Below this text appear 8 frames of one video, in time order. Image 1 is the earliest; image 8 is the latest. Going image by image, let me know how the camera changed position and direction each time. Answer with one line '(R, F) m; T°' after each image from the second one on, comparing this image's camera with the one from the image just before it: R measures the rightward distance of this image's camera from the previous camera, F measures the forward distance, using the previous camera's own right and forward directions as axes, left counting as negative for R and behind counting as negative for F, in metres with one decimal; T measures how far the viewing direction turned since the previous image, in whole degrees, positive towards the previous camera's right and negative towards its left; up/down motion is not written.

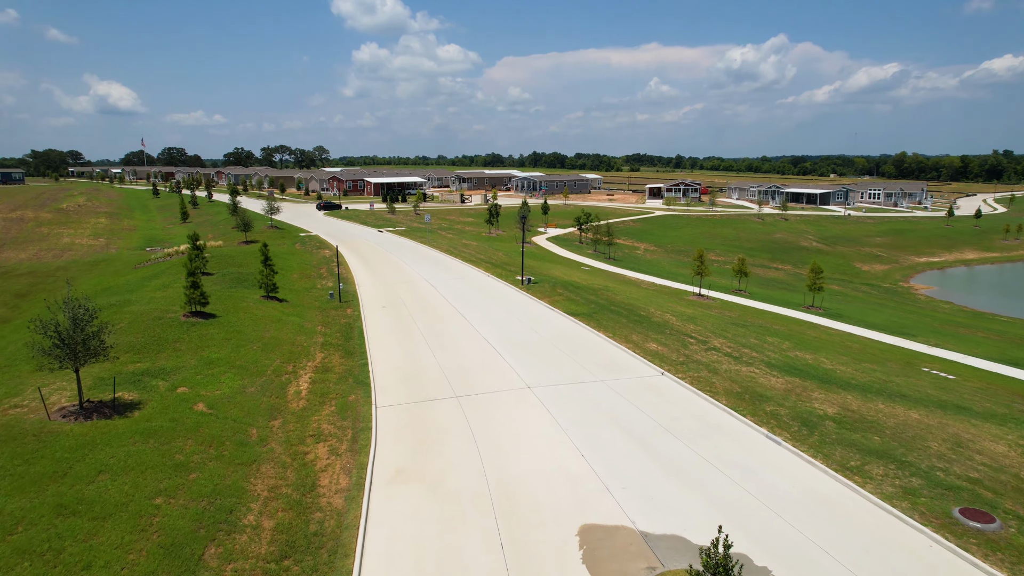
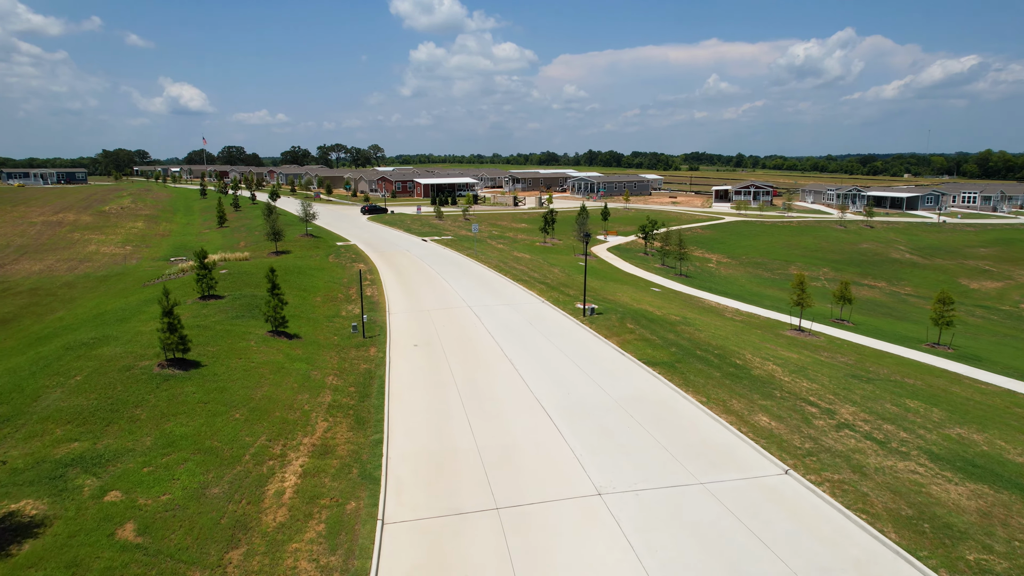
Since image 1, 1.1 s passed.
(-0.3, +4.9) m; -4°
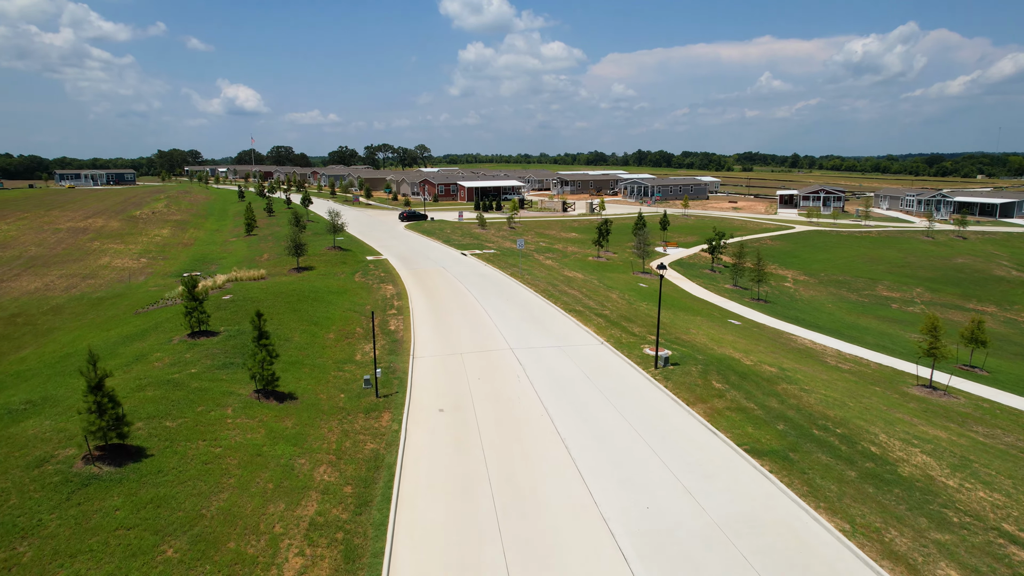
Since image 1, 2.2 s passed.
(-0.2, +4.9) m; -4°
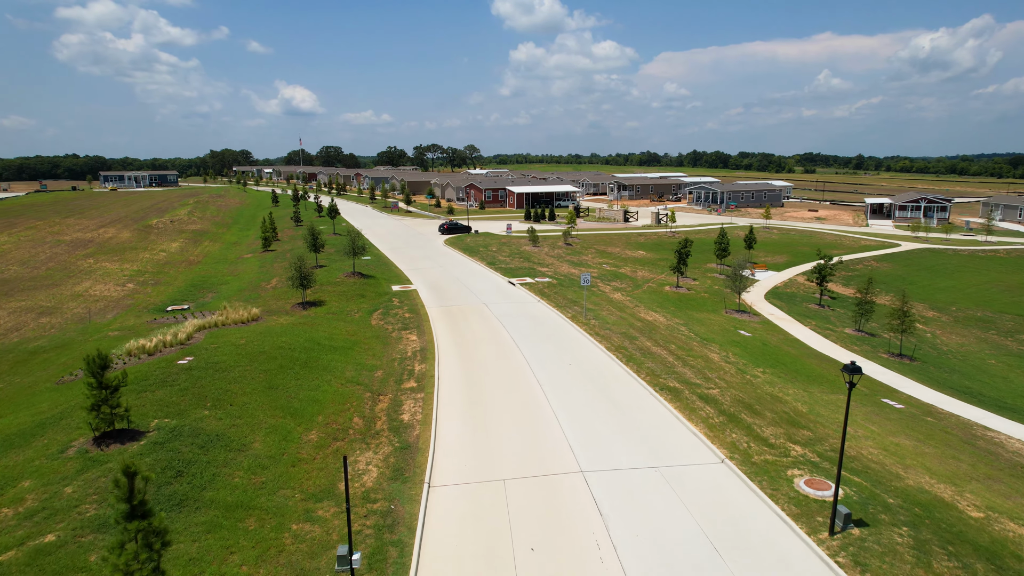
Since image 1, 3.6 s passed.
(-0.5, +7.8) m; -4°
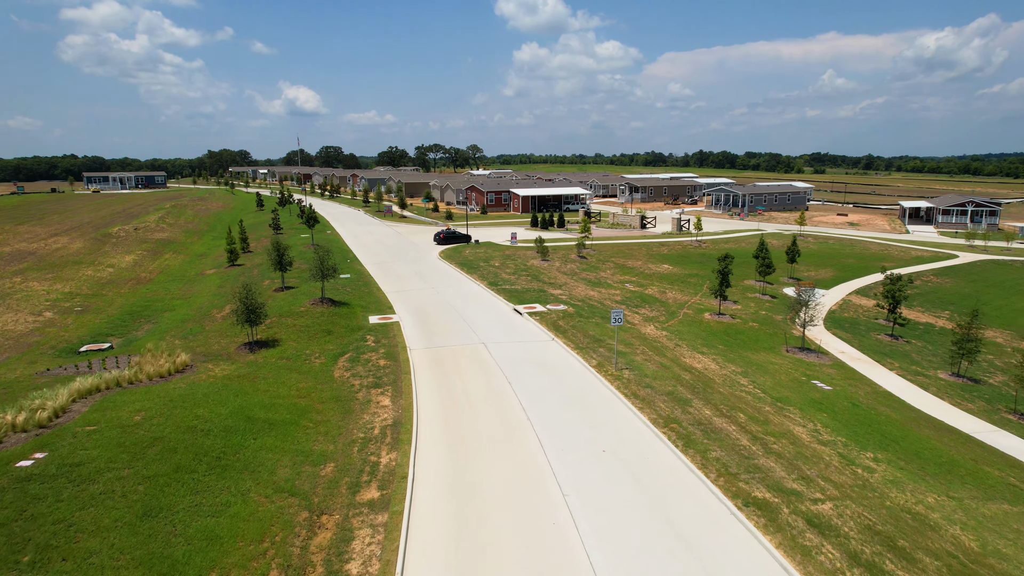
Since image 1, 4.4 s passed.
(-0.1, +6.3) m; 0°
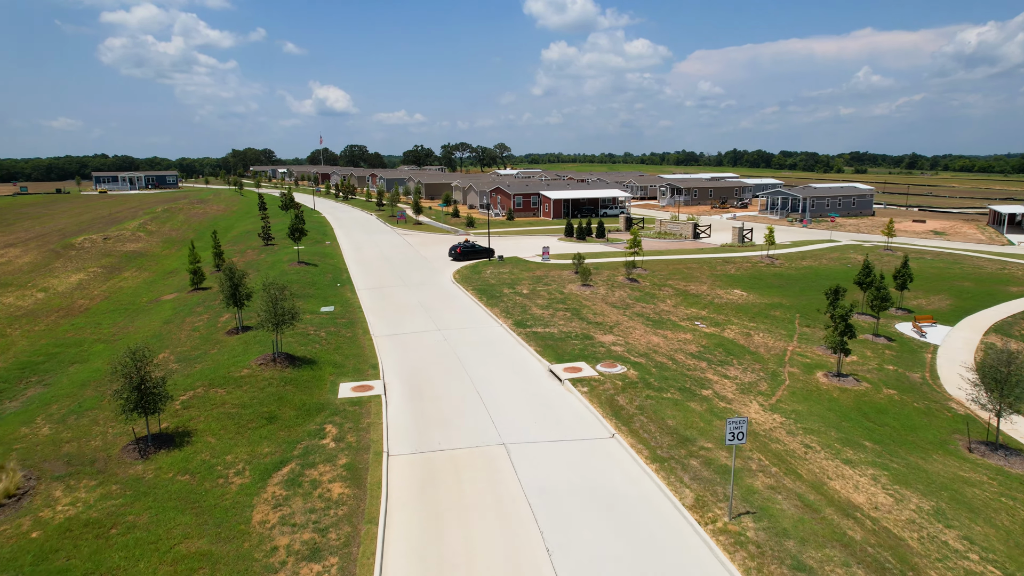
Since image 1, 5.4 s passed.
(-0.2, +8.2) m; -2°
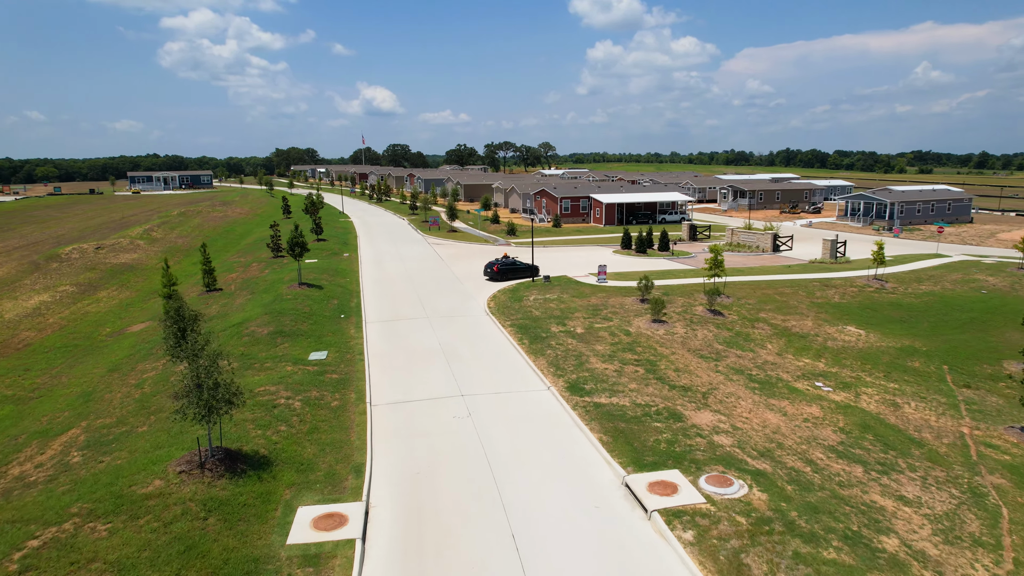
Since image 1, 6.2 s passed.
(-0.3, +6.8) m; -4°
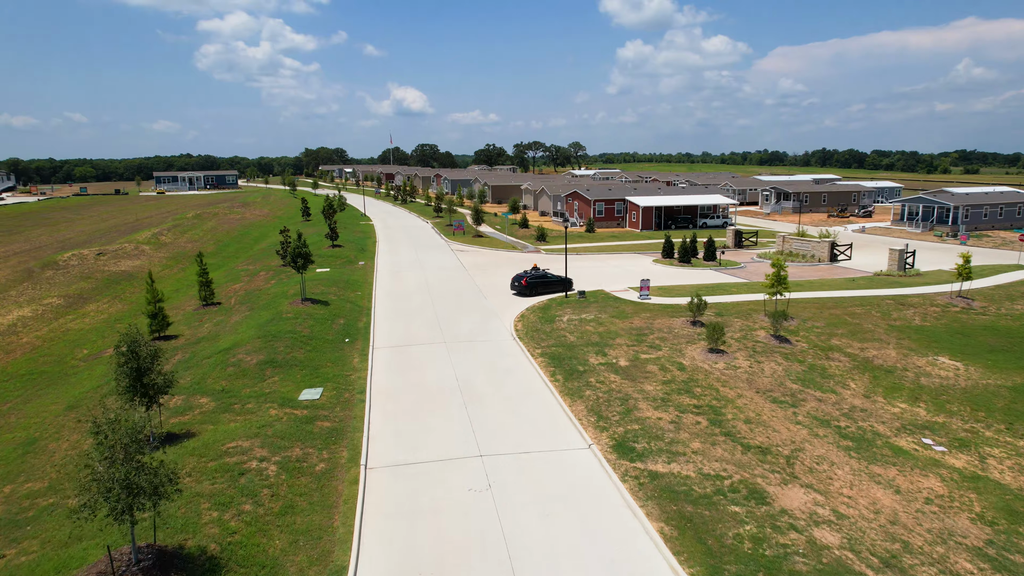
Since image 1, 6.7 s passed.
(-0.1, +3.5) m; -2°
